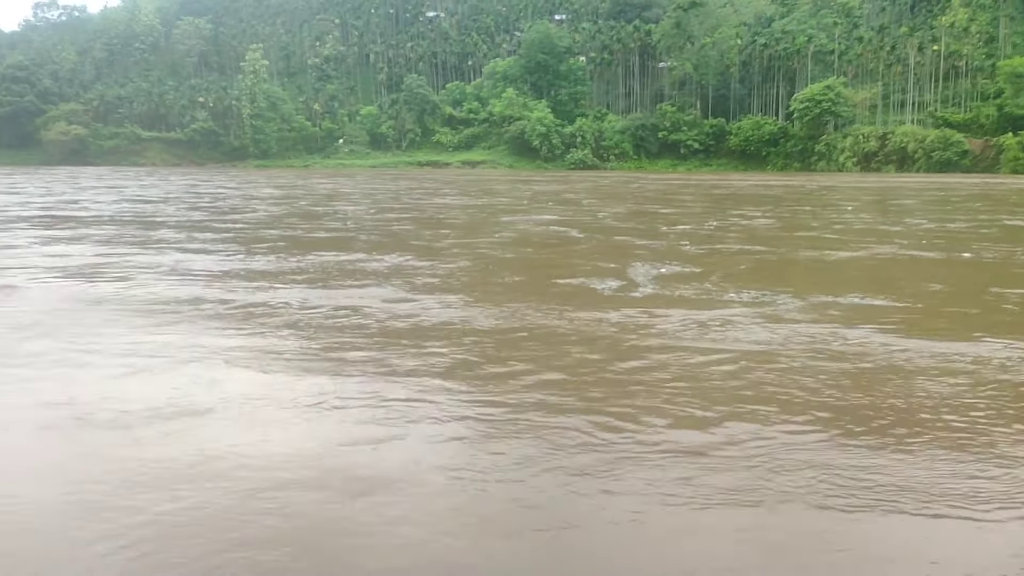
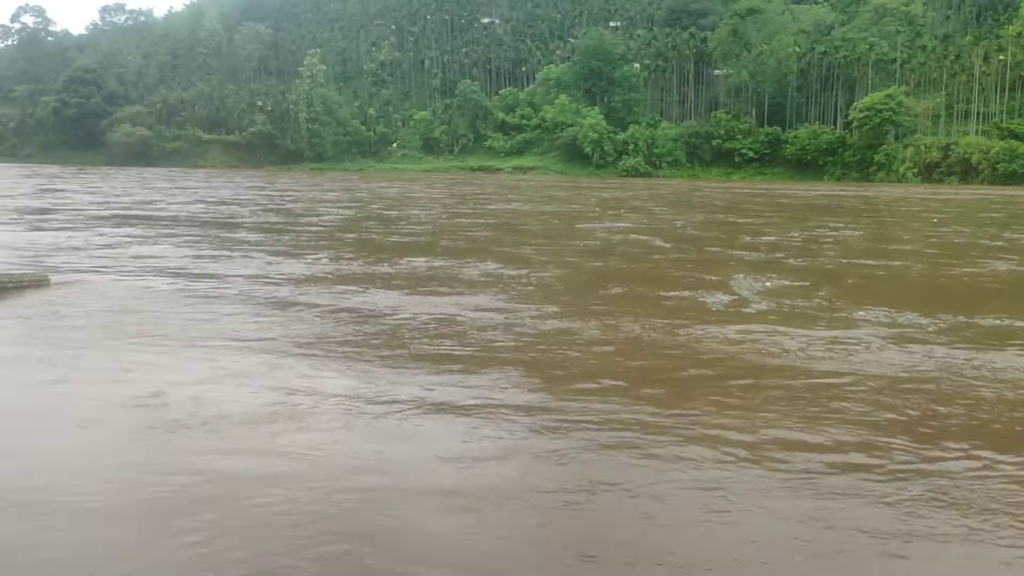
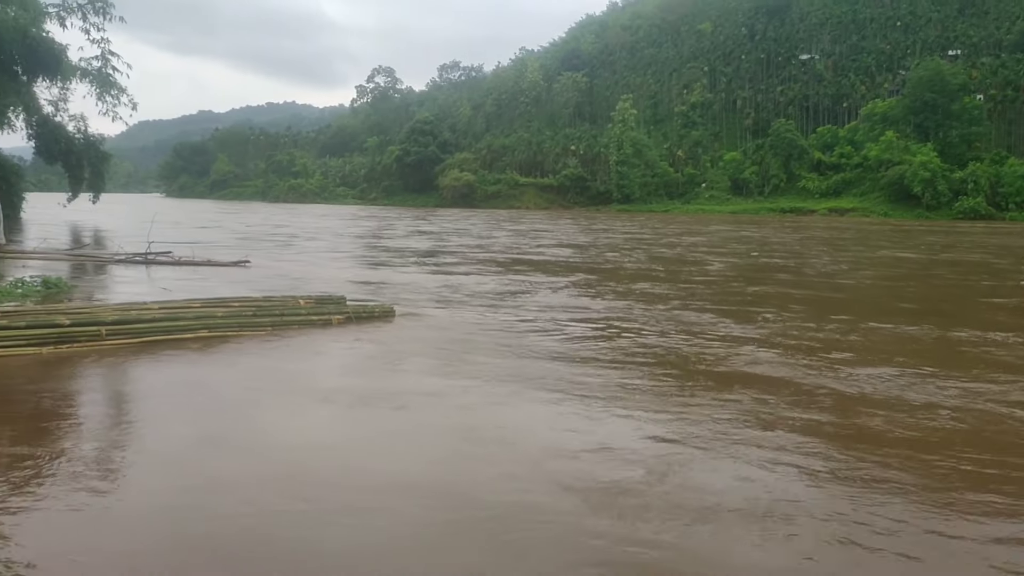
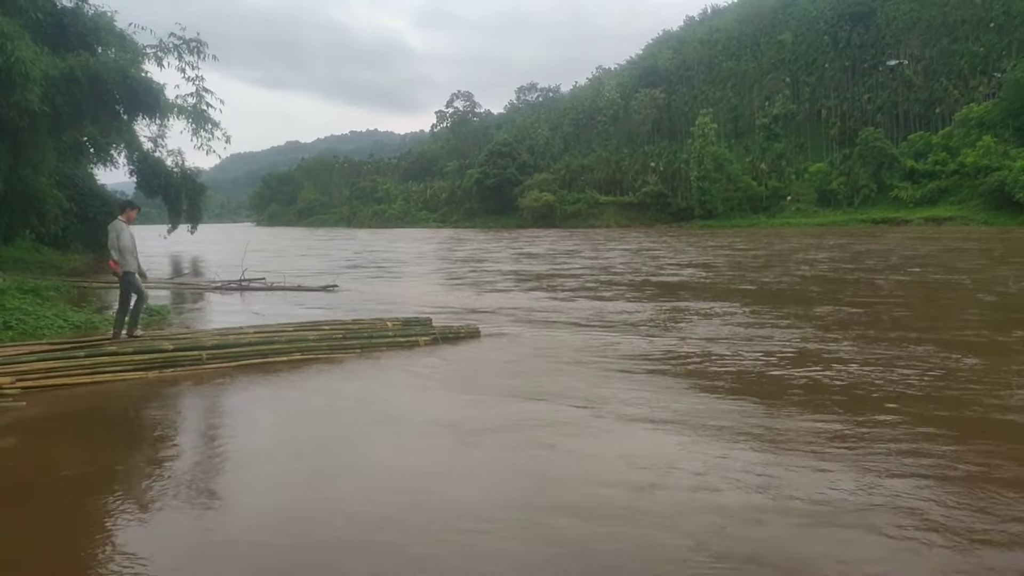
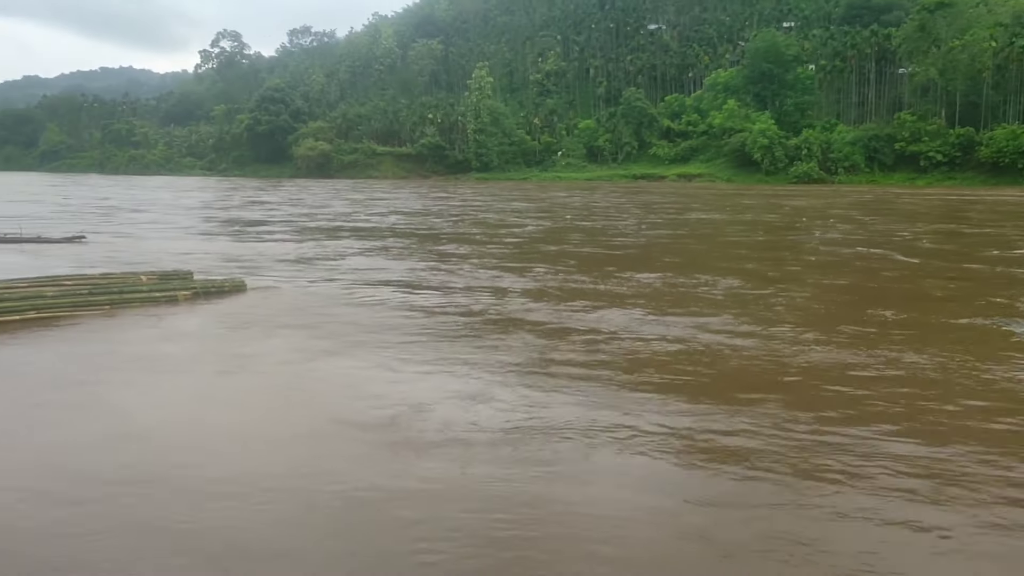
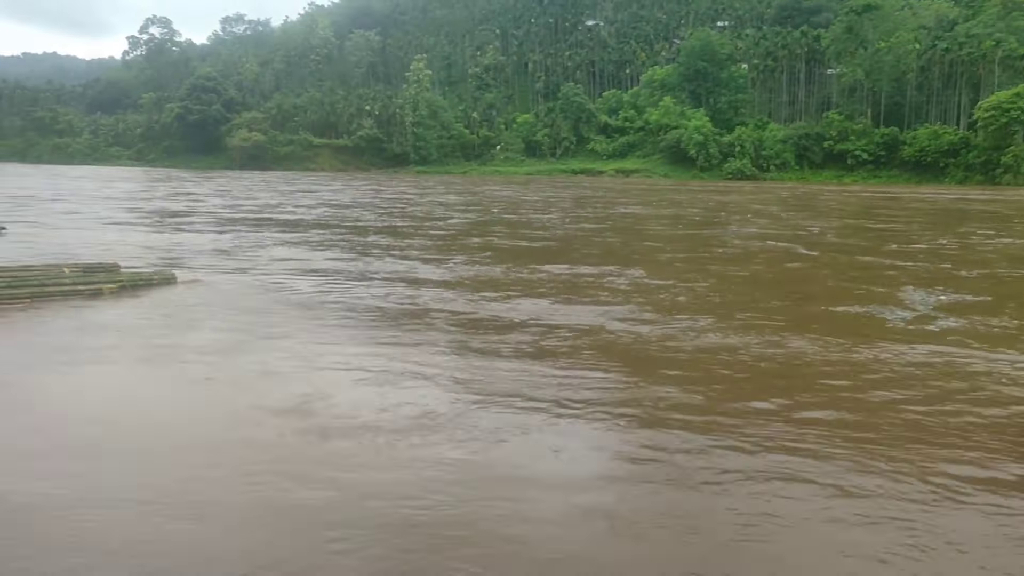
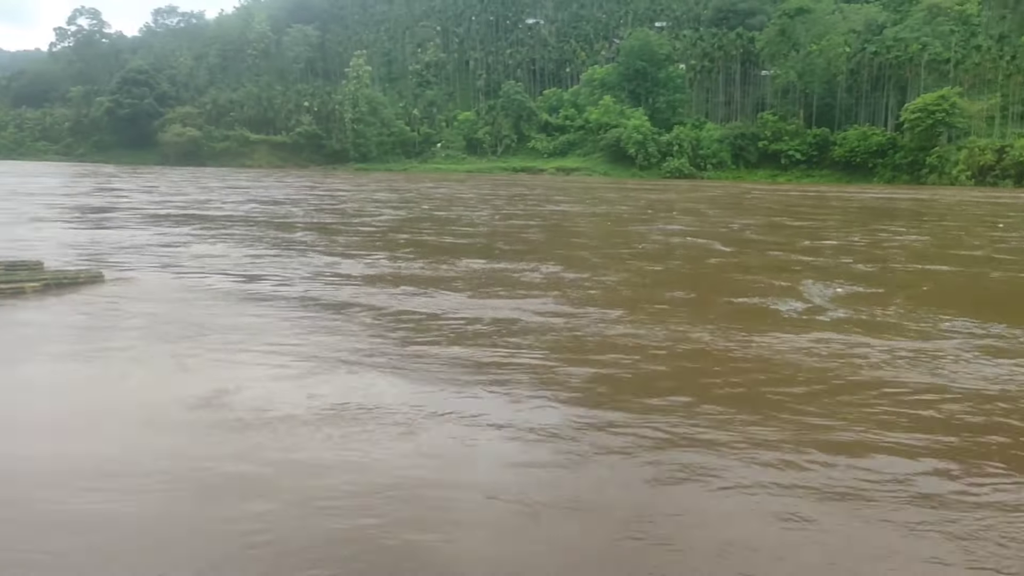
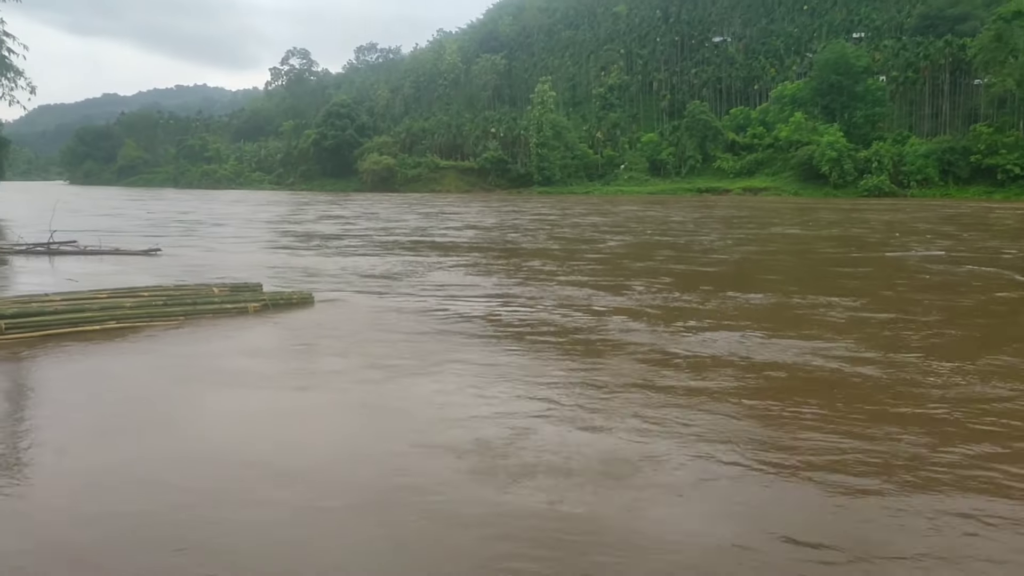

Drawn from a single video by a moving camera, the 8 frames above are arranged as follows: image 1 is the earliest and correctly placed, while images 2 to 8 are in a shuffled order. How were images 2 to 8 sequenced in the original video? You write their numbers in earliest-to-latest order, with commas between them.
2, 7, 6, 5, 8, 3, 4
